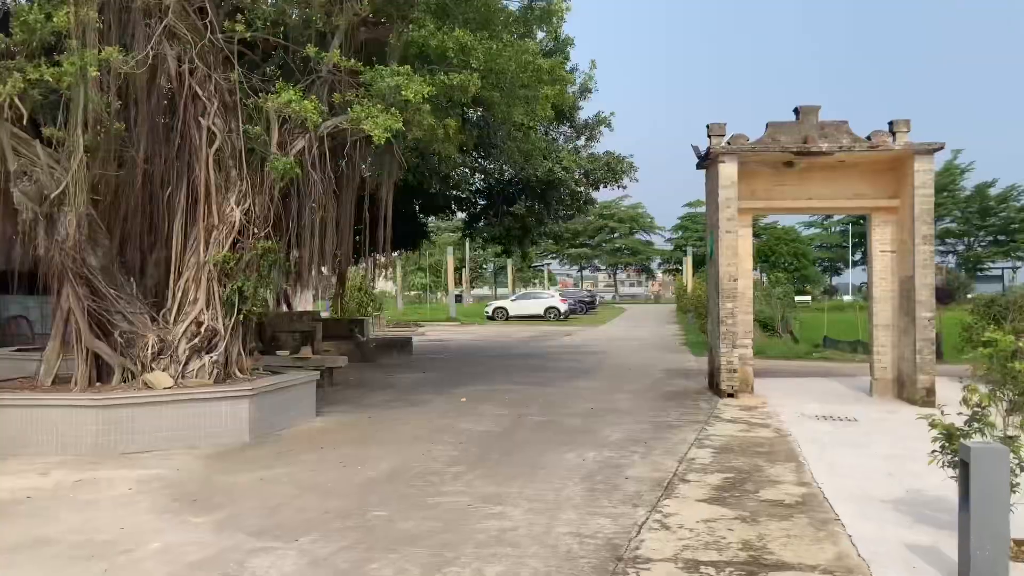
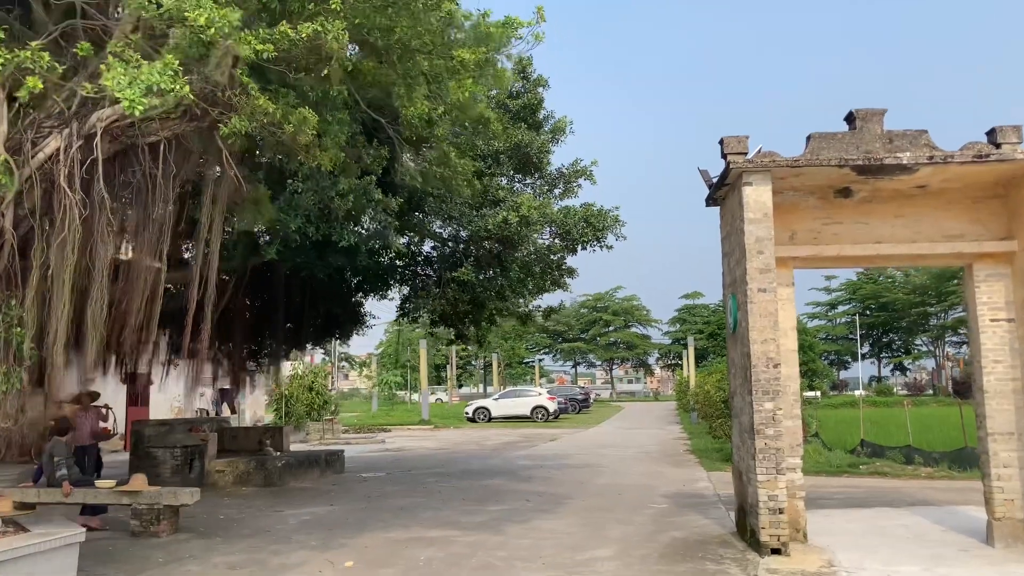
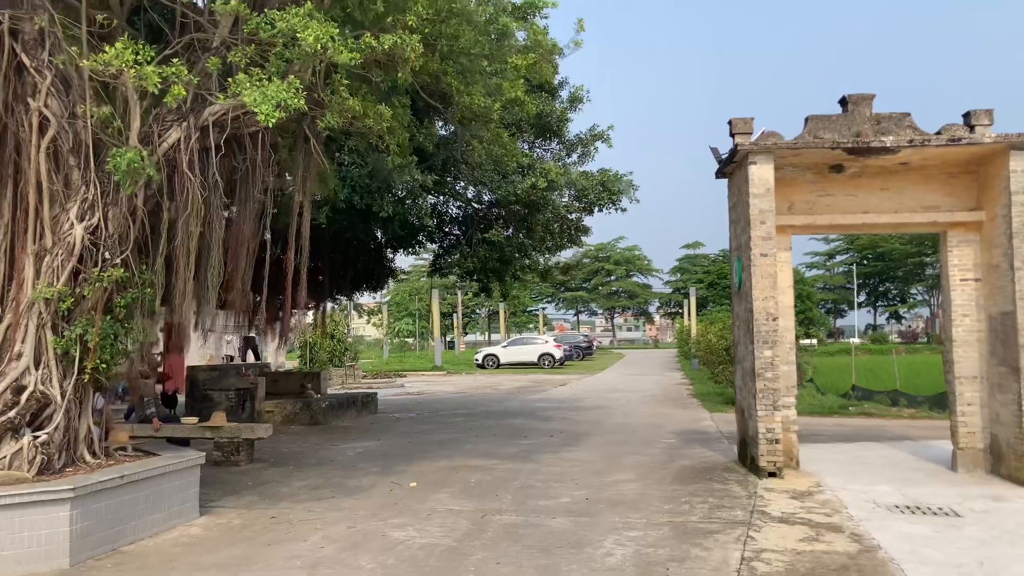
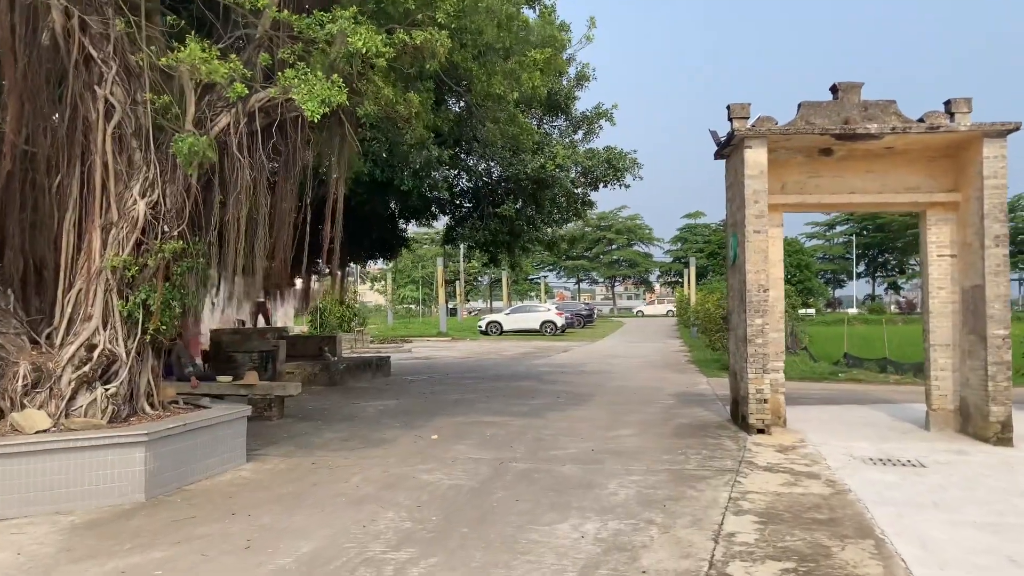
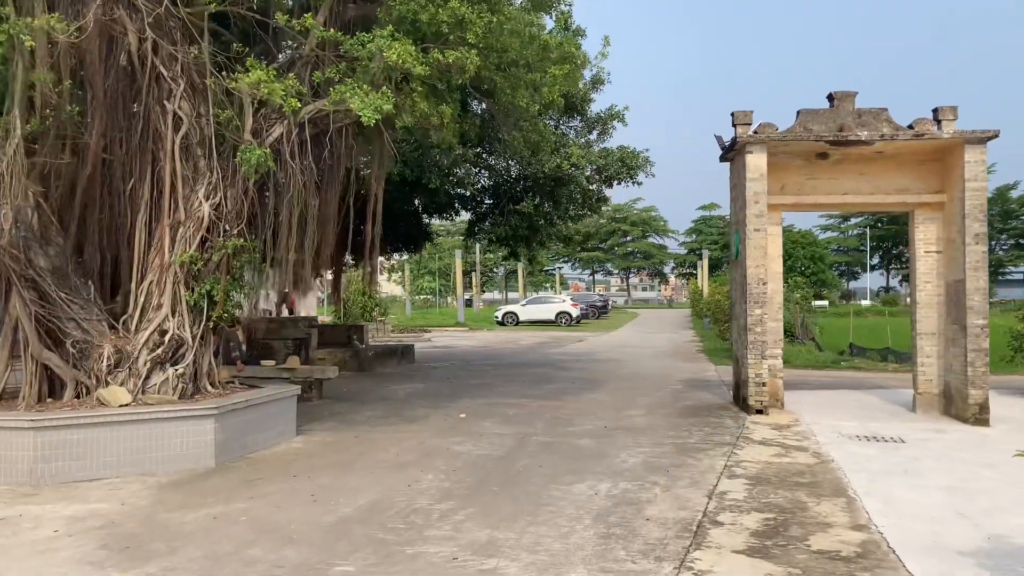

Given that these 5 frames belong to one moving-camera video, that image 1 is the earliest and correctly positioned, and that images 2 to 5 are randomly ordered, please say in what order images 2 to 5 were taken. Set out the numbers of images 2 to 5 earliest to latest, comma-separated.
5, 4, 3, 2
